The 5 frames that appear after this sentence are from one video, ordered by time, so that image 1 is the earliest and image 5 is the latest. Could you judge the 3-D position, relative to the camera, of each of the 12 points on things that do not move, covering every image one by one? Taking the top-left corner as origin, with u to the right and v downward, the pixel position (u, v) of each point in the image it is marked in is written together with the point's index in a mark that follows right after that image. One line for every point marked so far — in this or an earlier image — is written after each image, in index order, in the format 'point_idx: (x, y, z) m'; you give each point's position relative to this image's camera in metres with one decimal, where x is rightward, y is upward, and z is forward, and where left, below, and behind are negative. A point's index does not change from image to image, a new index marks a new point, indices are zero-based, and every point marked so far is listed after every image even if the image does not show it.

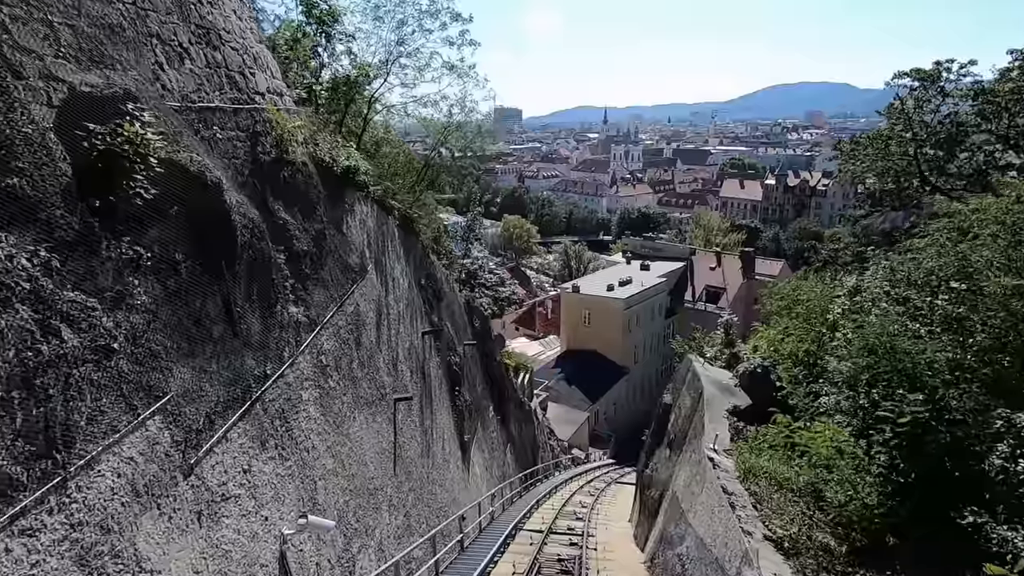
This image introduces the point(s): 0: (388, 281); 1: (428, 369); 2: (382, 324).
0: (-3.0, +0.2, +12.8) m
1: (-2.3, -2.3, +14.6) m
2: (-2.9, -0.8, +11.6) m
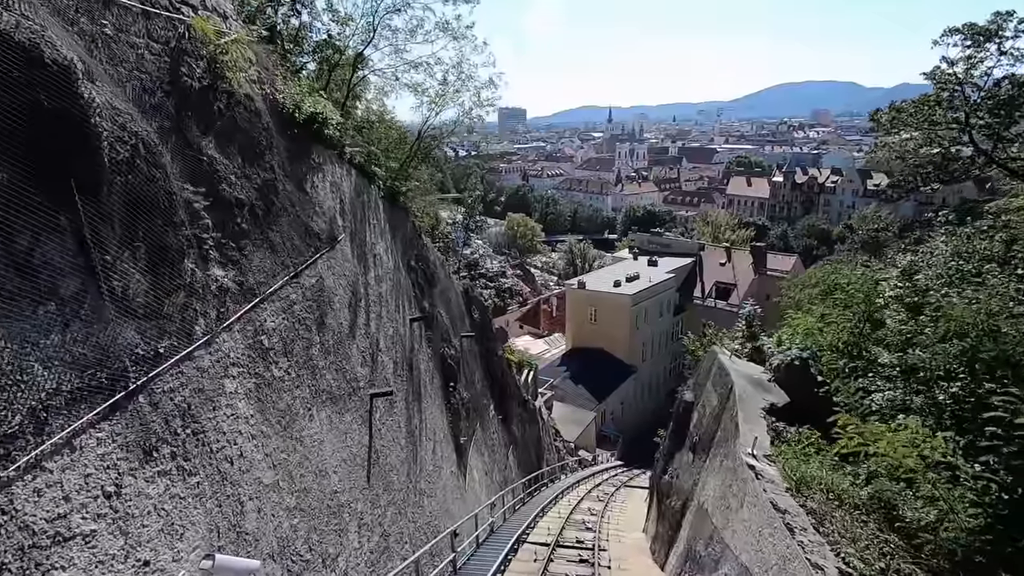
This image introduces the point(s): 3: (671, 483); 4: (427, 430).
0: (-3.0, +0.7, +11.0) m
1: (-2.3, -1.8, +12.7) m
2: (-2.9, -0.3, +9.7) m
3: (+4.6, -5.6, +15.0) m
4: (-2.0, -3.4, +12.3) m
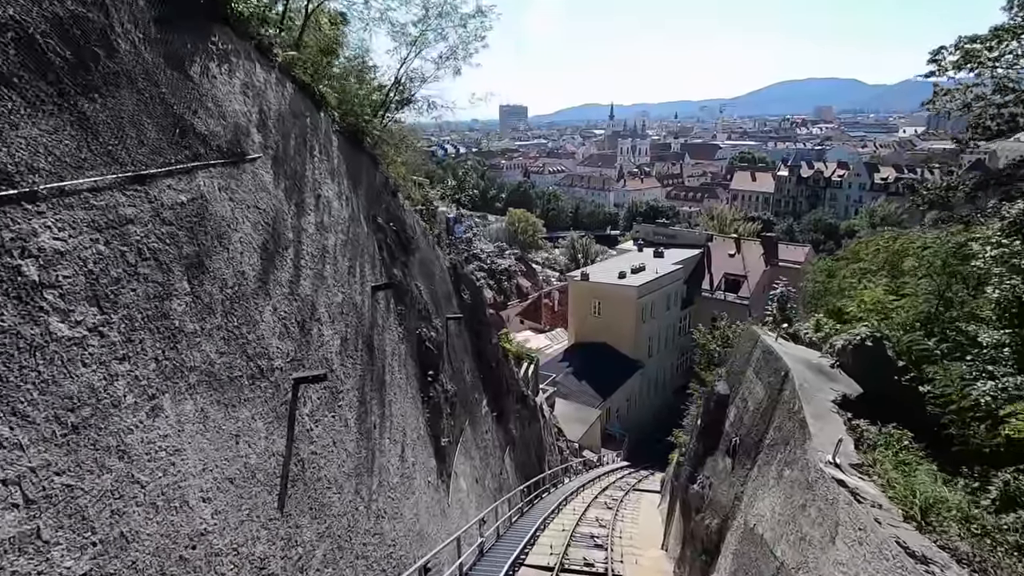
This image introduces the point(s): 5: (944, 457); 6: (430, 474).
0: (-3.2, +1.4, +8.1) m
1: (-2.5, -1.0, +9.8) m
2: (-3.1, +0.5, +6.9) m
3: (+4.4, -4.8, +12.1) m
4: (-2.2, -2.6, +9.5) m
5: (+7.1, -2.8, +8.6) m
6: (-1.7, -3.9, +11.1) m
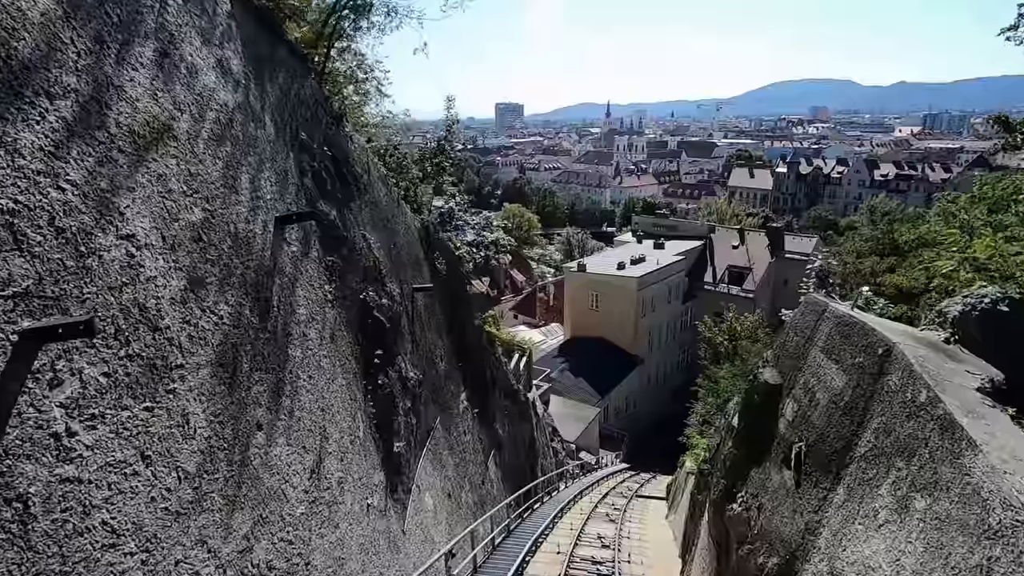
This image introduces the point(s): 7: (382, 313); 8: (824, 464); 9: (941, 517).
0: (-3.5, +2.3, +4.8) m
1: (-2.8, -0.1, +6.6) m
2: (-3.4, +1.3, +3.6) m
3: (+4.0, -4.0, +8.9) m
4: (-2.5, -1.7, +6.2) m
5: (+6.7, -2.0, +5.4) m
6: (-2.1, -3.1, +7.8) m
7: (-2.3, -0.4, +9.2) m
8: (+4.4, -2.5, +7.4) m
9: (+4.0, -2.2, +4.9) m
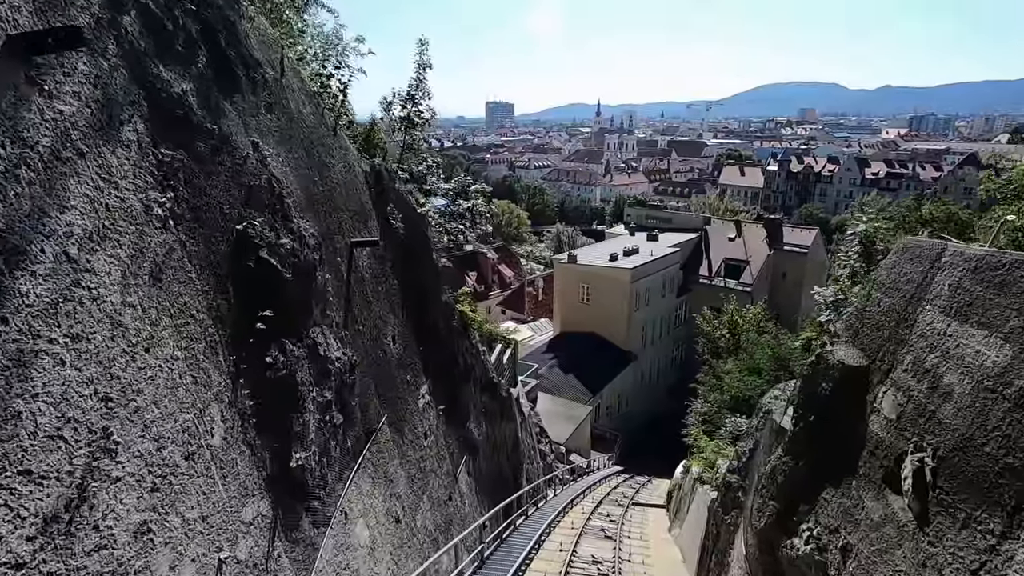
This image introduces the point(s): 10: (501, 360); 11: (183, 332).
0: (-3.8, +3.1, +1.7) m
1: (-3.2, +0.7, +3.4) m
2: (-3.7, +2.1, +0.5) m
3: (+3.6, -3.2, +5.9) m
4: (-2.9, -0.9, +3.1) m
5: (+6.4, -1.2, +2.4) m
6: (-2.5, -2.3, +4.7) m
7: (-2.7, +0.4, +6.1) m
8: (+4.0, -1.7, +4.4) m
9: (+3.6, -1.4, +1.9) m
10: (-0.3, -2.5, +19.0) m
11: (-2.9, -0.3, +4.6) m
